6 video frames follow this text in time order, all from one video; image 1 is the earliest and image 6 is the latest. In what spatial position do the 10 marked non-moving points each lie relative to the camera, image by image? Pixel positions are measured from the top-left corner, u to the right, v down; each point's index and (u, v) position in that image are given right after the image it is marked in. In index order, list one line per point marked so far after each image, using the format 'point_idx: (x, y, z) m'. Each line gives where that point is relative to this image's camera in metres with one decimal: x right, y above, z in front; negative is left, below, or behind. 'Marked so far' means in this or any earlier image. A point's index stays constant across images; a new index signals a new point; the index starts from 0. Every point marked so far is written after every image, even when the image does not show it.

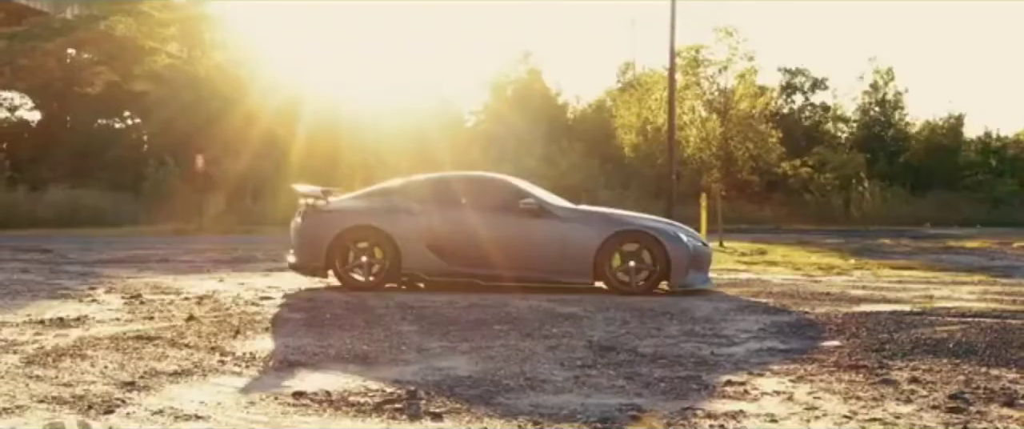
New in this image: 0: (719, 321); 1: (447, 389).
0: (+1.9, -1.0, +11.1) m
1: (-0.4, -1.0, +7.3) m
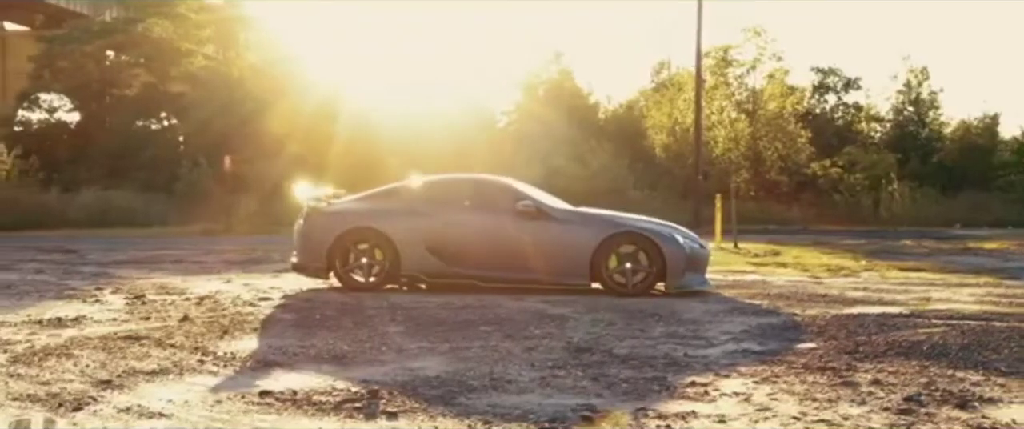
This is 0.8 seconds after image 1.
0: (+1.7, -1.0, +11.2) m
1: (-0.6, -1.1, +7.5) m
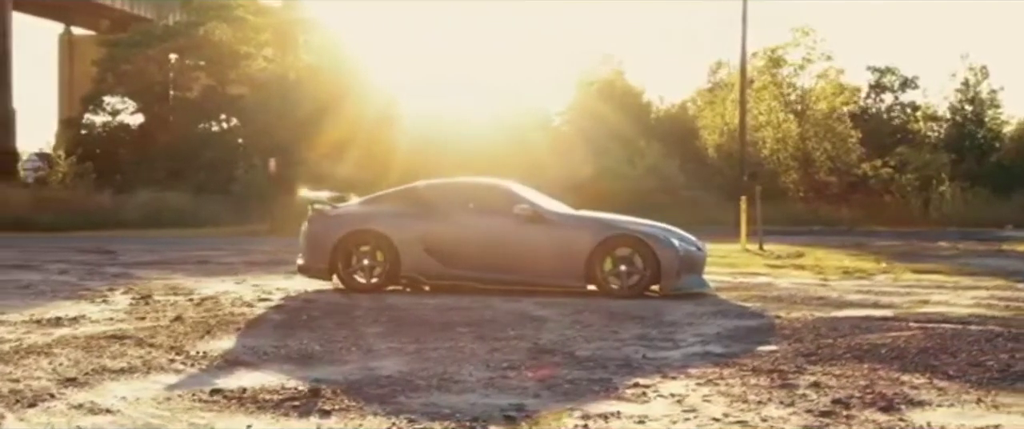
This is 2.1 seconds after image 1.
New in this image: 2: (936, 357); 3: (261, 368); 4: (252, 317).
0: (+1.6, -1.0, +11.3) m
1: (-1.0, -1.1, +7.7) m
2: (+3.1, -1.0, +9.0) m
3: (-1.8, -1.1, +8.7) m
4: (-2.5, -1.0, +11.7) m
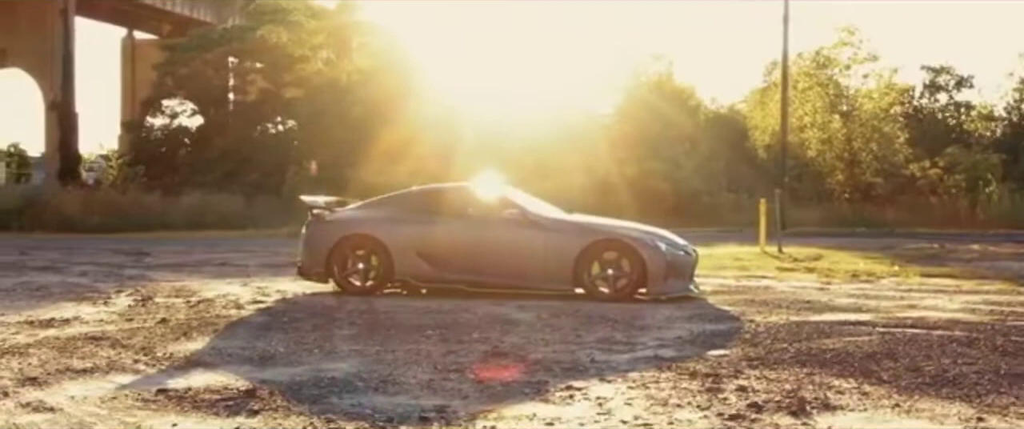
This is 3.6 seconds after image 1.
0: (+1.3, -1.1, +11.5) m
1: (-1.4, -1.1, +8.0) m
2: (+2.7, -1.1, +9.1) m
3: (-2.2, -1.1, +9.1) m
4: (-2.7, -1.0, +12.0) m
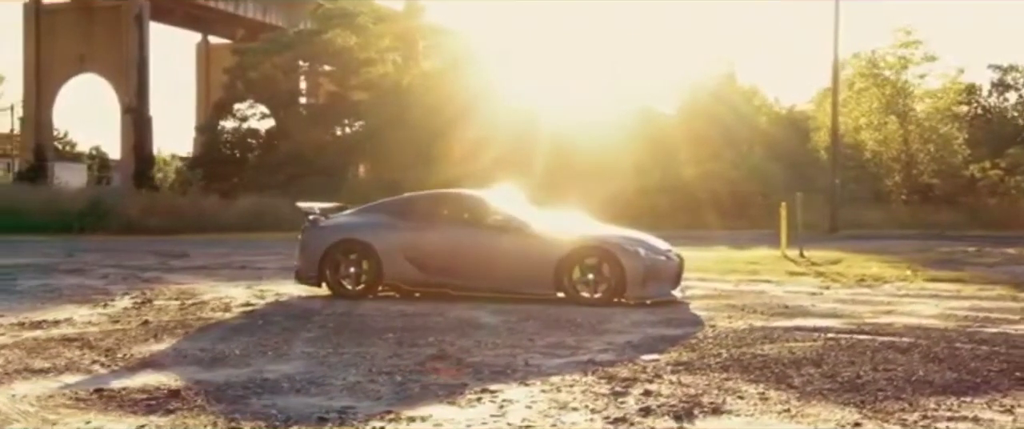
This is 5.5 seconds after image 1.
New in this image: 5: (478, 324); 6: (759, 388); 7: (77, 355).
0: (+0.9, -1.1, +11.8) m
1: (-2.0, -1.2, +8.5) m
2: (+2.2, -1.1, +9.3) m
3: (-2.7, -1.2, +9.6) m
4: (-3.0, -1.1, +12.6) m
5: (-0.3, -1.1, +12.3) m
6: (+1.7, -1.2, +8.6) m
7: (-3.6, -1.2, +10.3) m
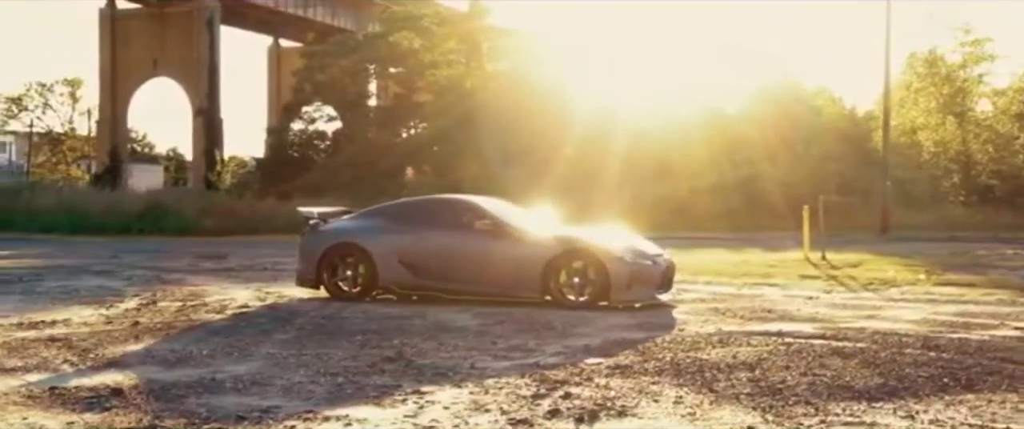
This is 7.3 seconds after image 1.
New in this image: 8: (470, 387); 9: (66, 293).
0: (+0.6, -1.2, +12.0) m
1: (-2.5, -1.3, +8.9) m
2: (+1.7, -1.2, +9.4) m
3: (-3.1, -1.3, +10.0) m
4: (-3.3, -1.2, +13.1) m
5: (-0.6, -1.2, +12.7) m
6: (+1.2, -1.3, +8.8) m
7: (-4.0, -1.2, +10.8) m
8: (-0.3, -1.3, +9.1) m
9: (-6.2, -1.1, +17.1) m
